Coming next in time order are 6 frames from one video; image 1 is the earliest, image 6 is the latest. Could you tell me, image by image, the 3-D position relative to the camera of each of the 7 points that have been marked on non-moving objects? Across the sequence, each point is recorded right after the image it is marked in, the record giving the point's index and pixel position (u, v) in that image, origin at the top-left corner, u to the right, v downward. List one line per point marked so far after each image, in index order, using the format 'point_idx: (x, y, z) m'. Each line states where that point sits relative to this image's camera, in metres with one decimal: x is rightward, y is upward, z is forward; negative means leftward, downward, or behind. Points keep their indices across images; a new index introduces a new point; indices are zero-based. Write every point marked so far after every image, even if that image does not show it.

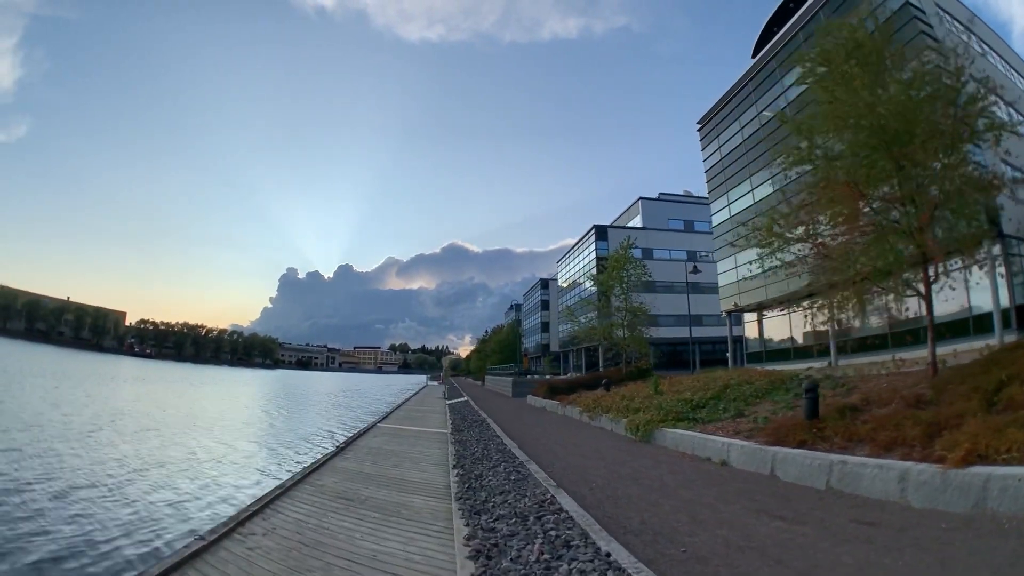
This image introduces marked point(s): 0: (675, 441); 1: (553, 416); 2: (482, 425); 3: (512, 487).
0: (+3.0, -2.7, +9.6) m
1: (+1.2, -4.0, +16.7) m
2: (-0.7, -3.5, +13.8) m
3: (0.0, -2.3, +6.1) m
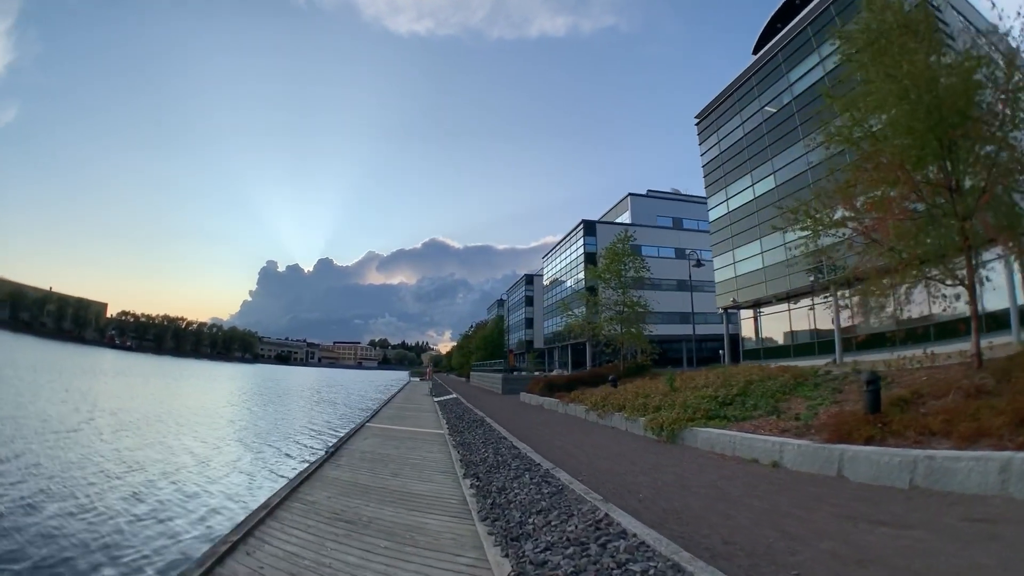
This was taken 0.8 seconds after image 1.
0: (+3.2, -2.5, +8.7) m
1: (+1.2, -3.7, +15.7) m
2: (-0.7, -3.2, +12.7) m
3: (+0.3, -2.0, +5.1) m
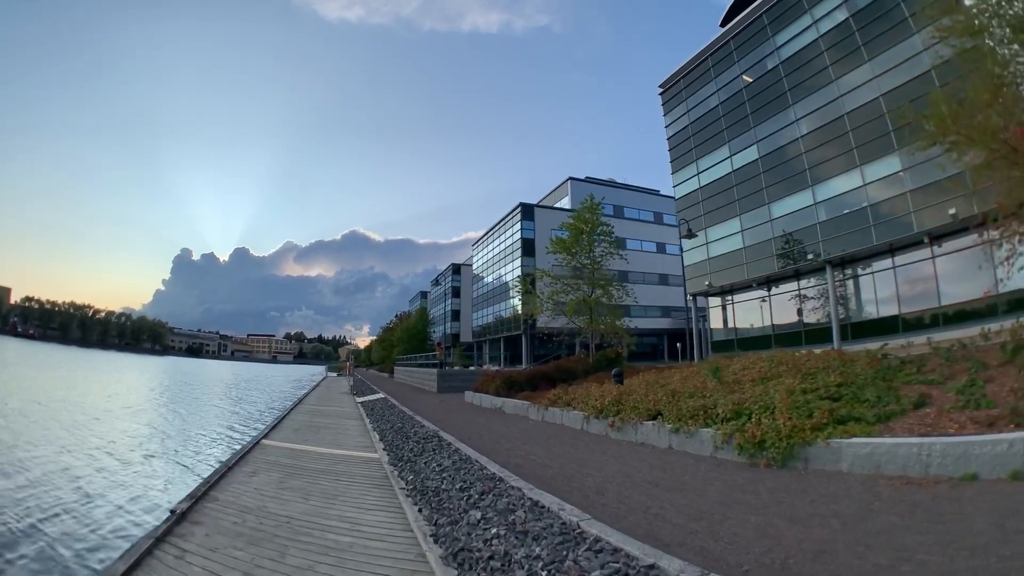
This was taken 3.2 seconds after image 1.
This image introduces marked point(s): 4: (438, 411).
0: (+3.3, -1.9, +5.1) m
1: (+0.3, -3.0, +11.8) m
2: (-1.1, -2.4, +8.5) m
3: (+1.0, -1.4, +1.1) m
4: (-2.2, -3.5, +15.8) m
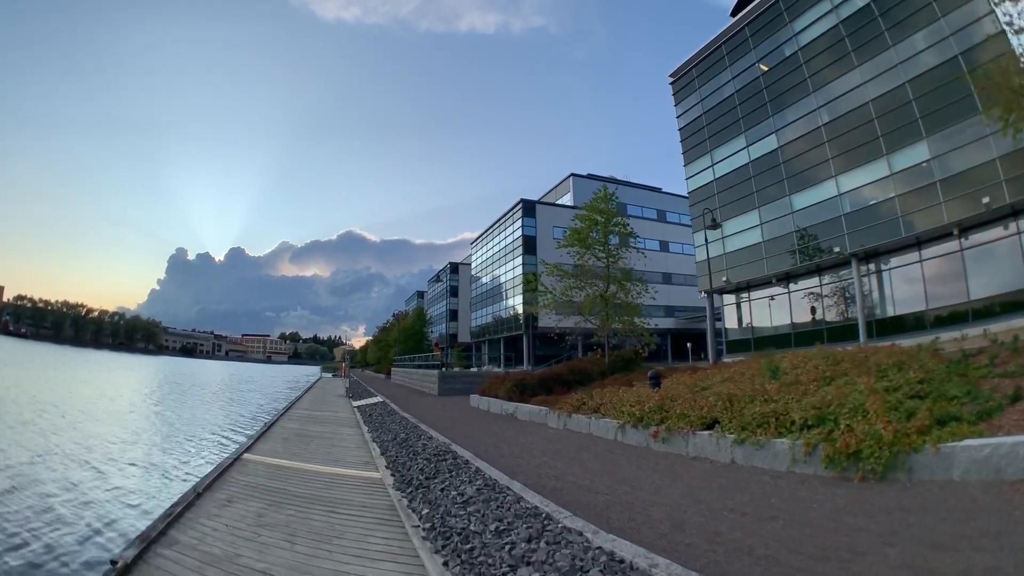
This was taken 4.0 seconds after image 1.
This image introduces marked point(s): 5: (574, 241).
0: (+3.7, -1.7, +3.8) m
1: (+0.7, -2.8, +10.5) m
2: (-0.7, -2.3, +7.2) m
3: (+1.4, -1.2, -0.2) m
4: (-1.9, -3.4, +14.5) m
5: (+2.2, +1.7, +19.6) m
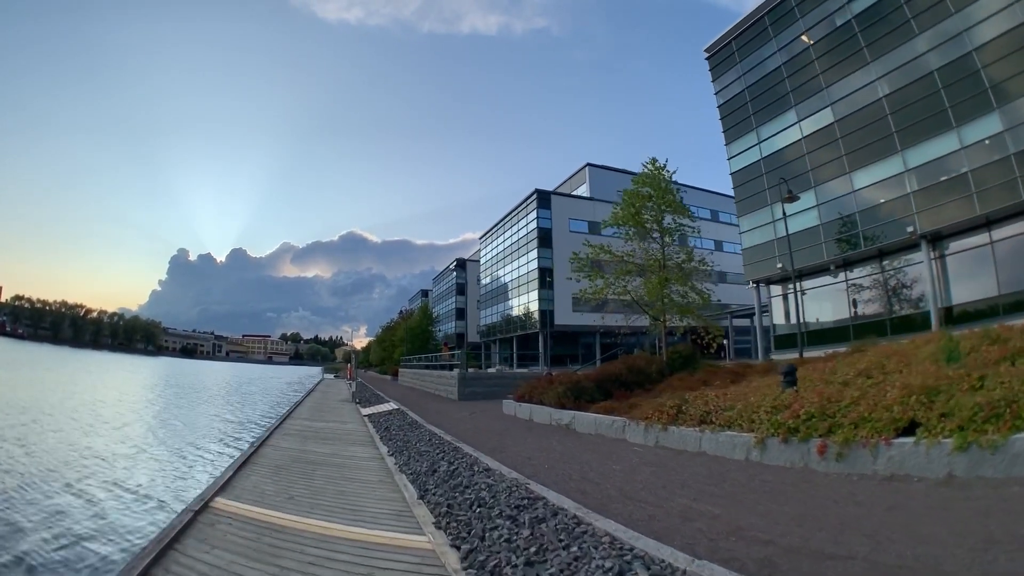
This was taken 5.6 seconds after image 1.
0: (+4.8, -1.3, +1.0) m
1: (+1.8, -2.4, +7.7) m
2: (+0.4, -1.9, +4.4) m
3: (+2.5, -0.8, -3.0) m
4: (-0.8, -3.0, +11.7) m
5: (+3.3, +2.1, +16.8) m
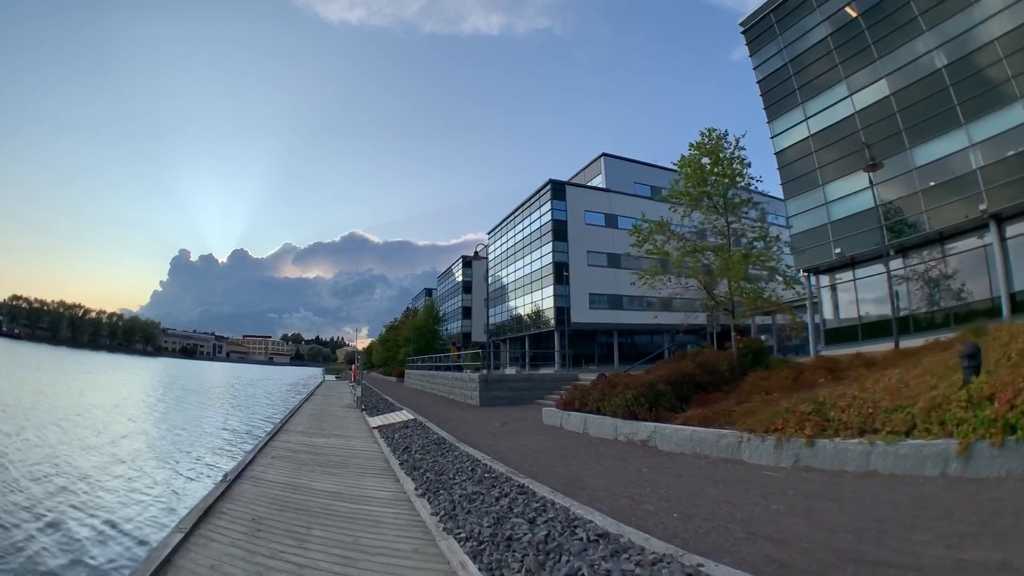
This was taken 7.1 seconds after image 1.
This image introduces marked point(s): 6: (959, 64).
0: (+5.7, -0.9, -1.5) m
1: (+2.7, -2.0, +5.1) m
2: (+1.3, -1.5, +1.9) m
3: (+3.4, -0.4, -5.5) m
4: (+0.2, -2.6, +9.2) m
5: (+4.2, +2.5, +14.3) m
6: (+16.3, +8.1, +19.5) m
